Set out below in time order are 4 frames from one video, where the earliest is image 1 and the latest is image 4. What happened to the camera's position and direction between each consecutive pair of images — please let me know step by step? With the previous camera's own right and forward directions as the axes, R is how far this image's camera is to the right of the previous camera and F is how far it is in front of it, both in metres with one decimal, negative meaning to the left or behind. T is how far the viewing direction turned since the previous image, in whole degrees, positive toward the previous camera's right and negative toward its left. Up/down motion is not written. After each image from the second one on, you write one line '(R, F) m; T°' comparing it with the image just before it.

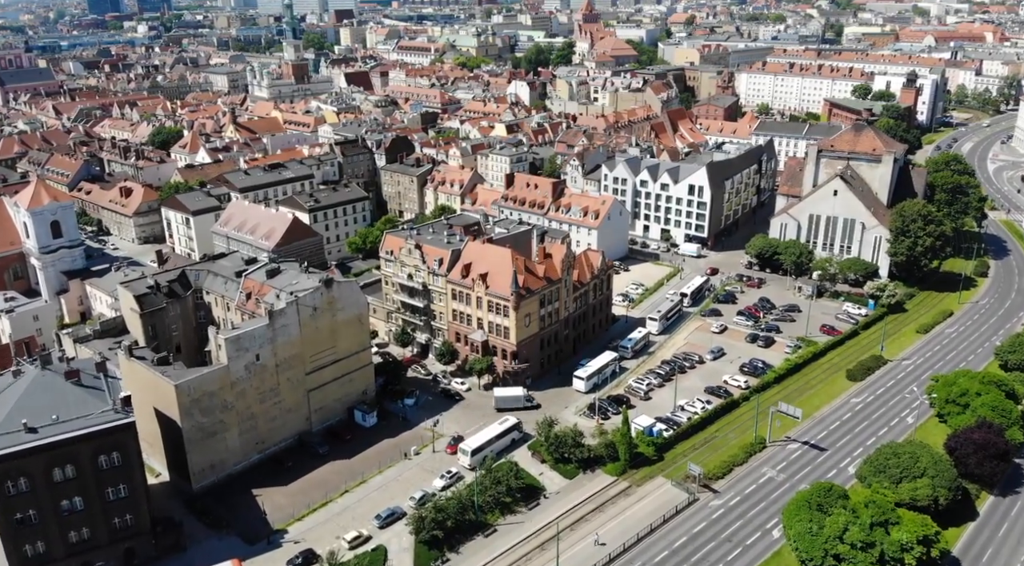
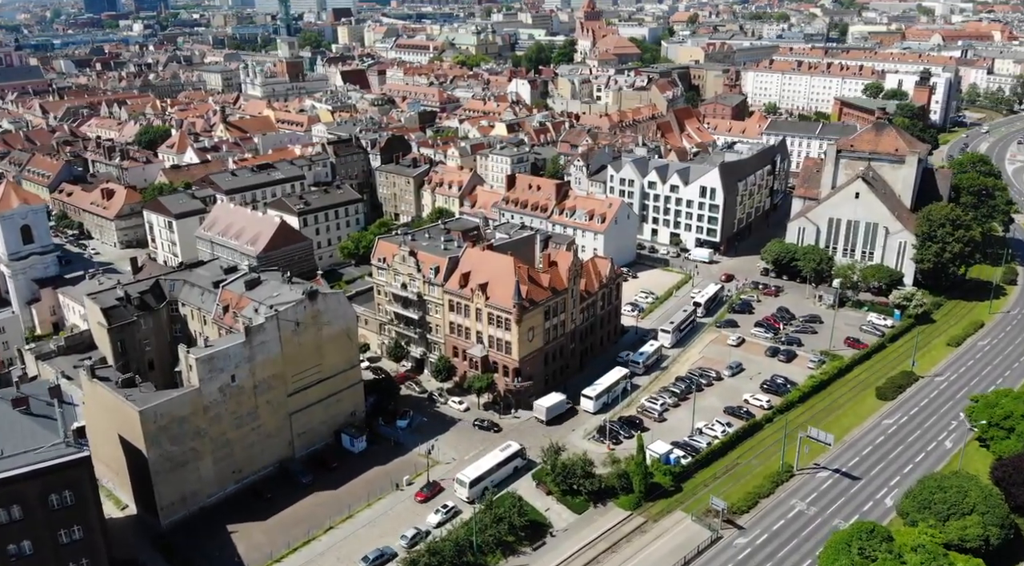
(-0.3, +7.1) m; 0°
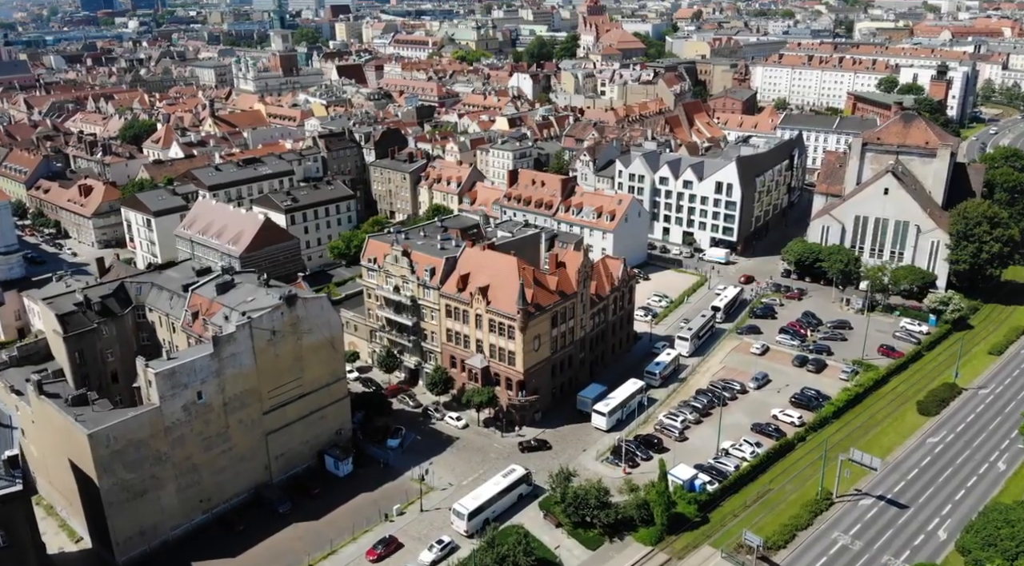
(-0.3, +8.1) m; 0°
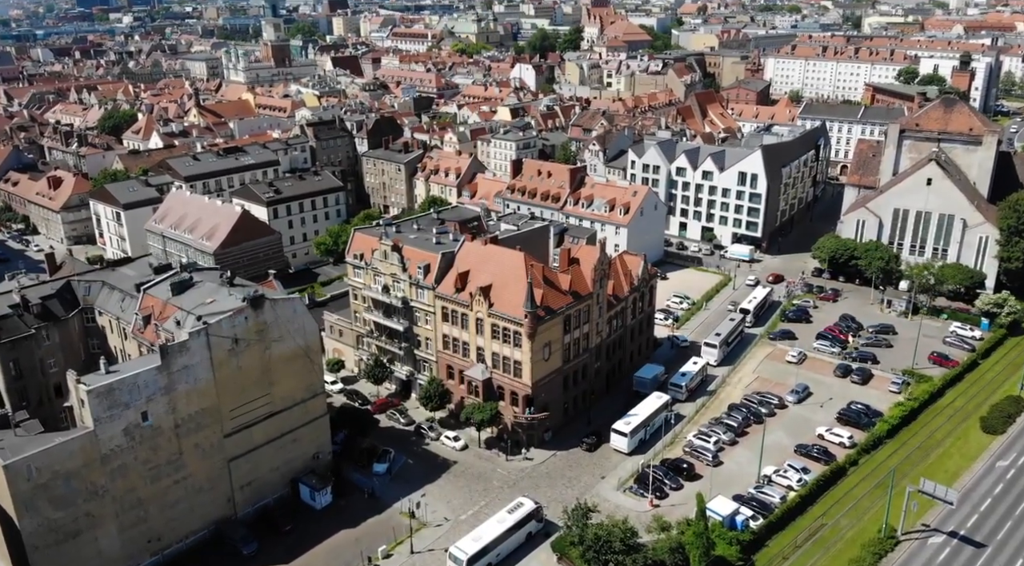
(-0.5, +9.9) m; 0°
